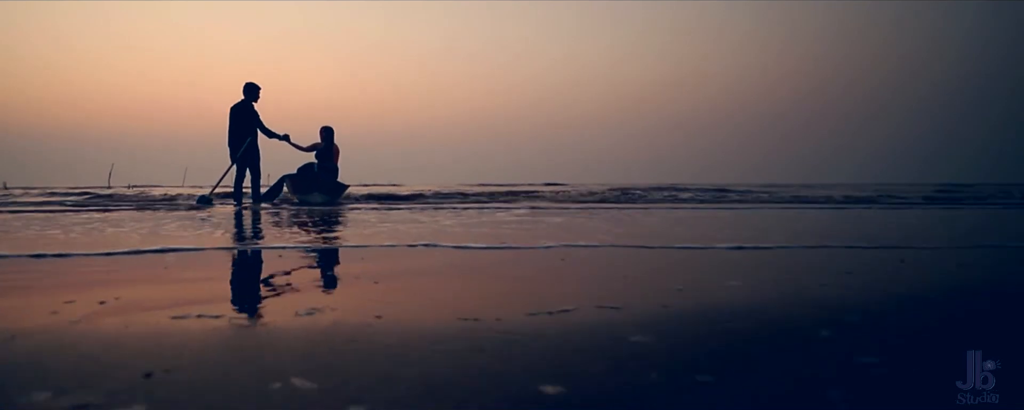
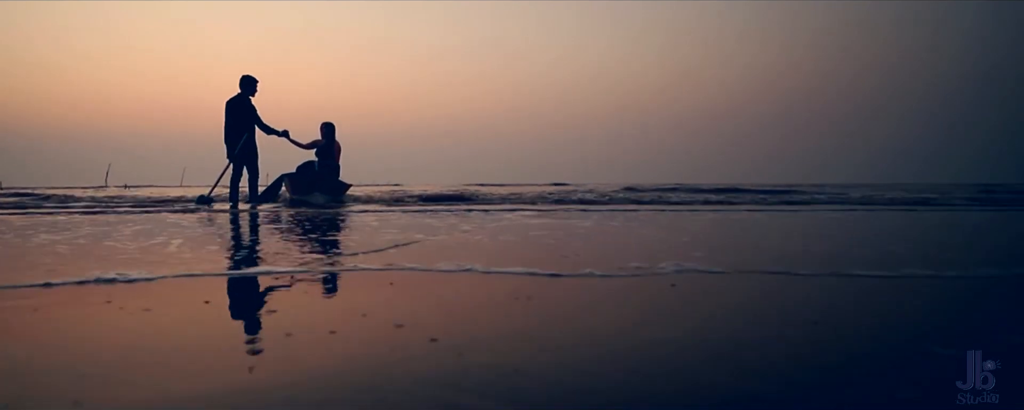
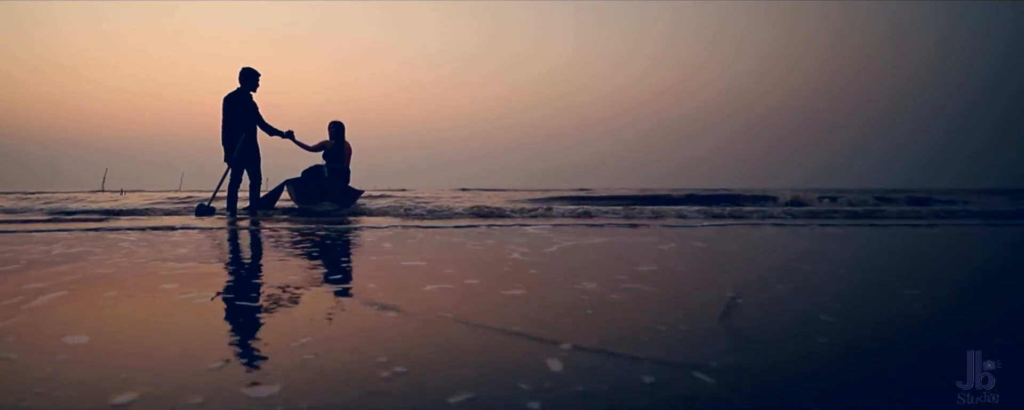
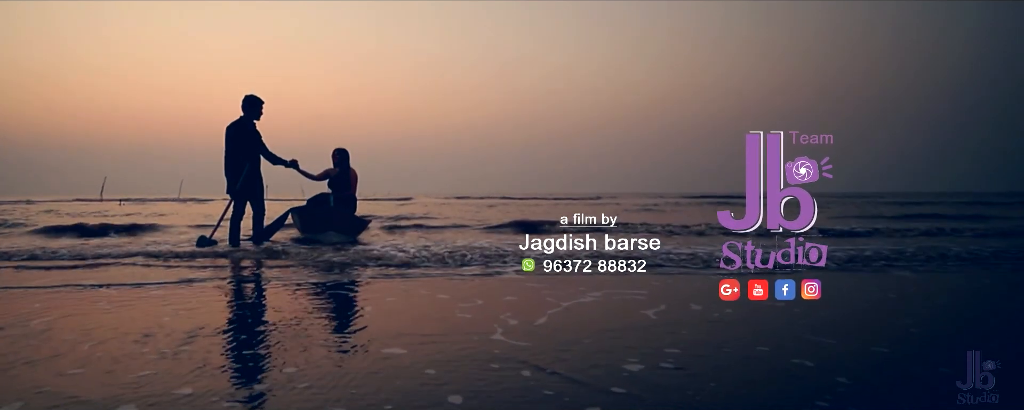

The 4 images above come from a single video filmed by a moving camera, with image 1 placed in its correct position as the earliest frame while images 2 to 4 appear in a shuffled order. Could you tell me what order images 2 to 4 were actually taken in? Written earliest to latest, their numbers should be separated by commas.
2, 3, 4
